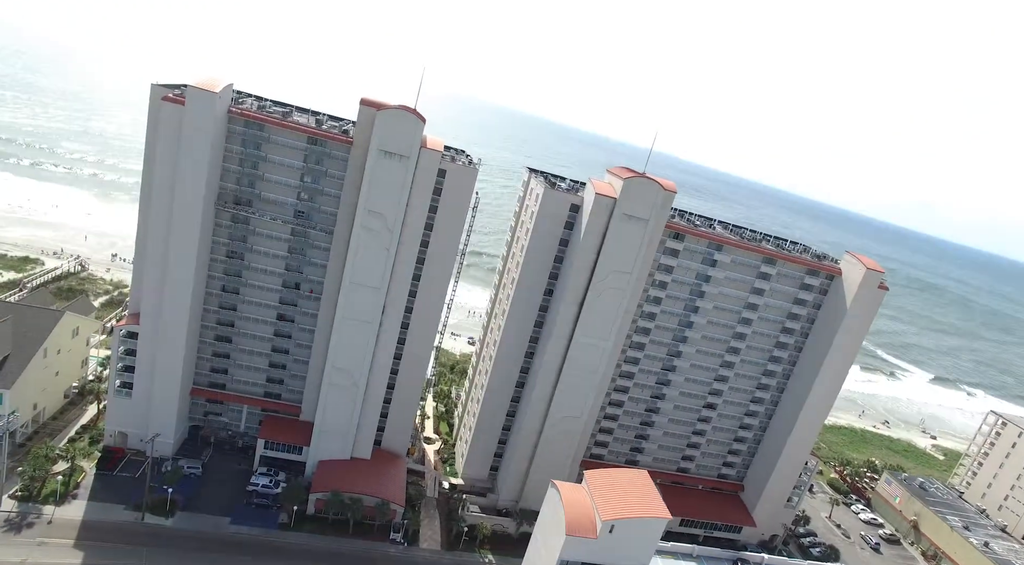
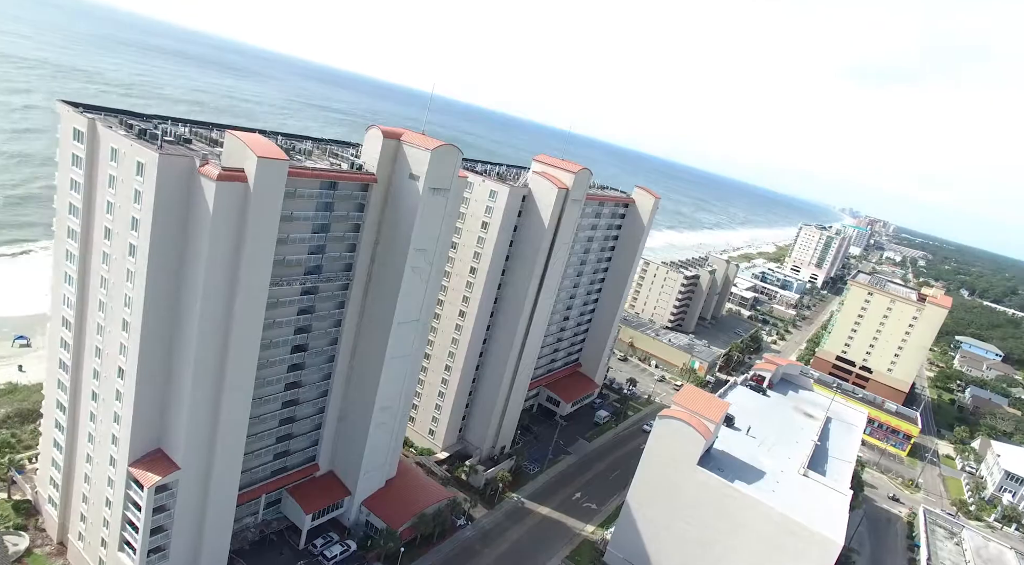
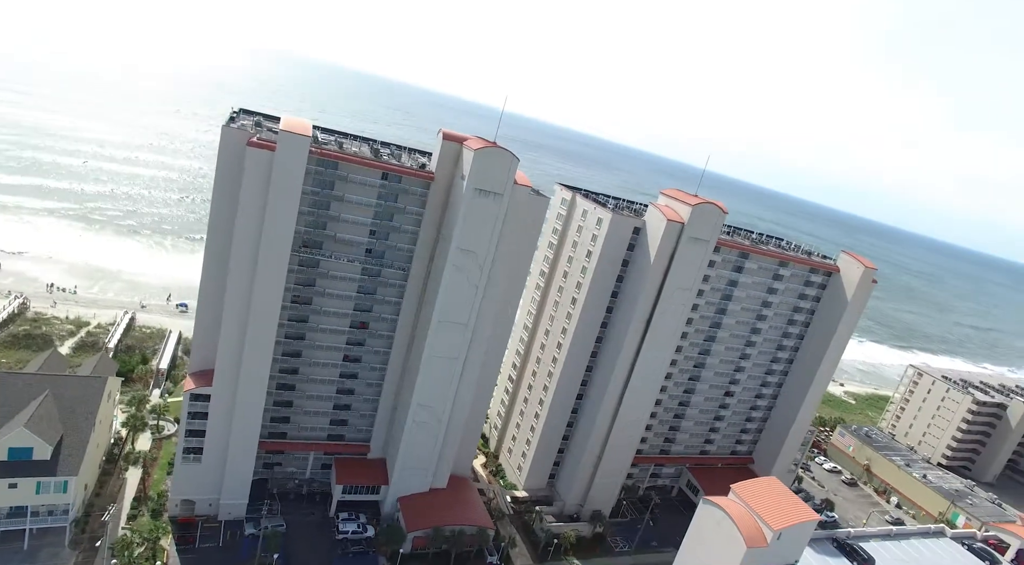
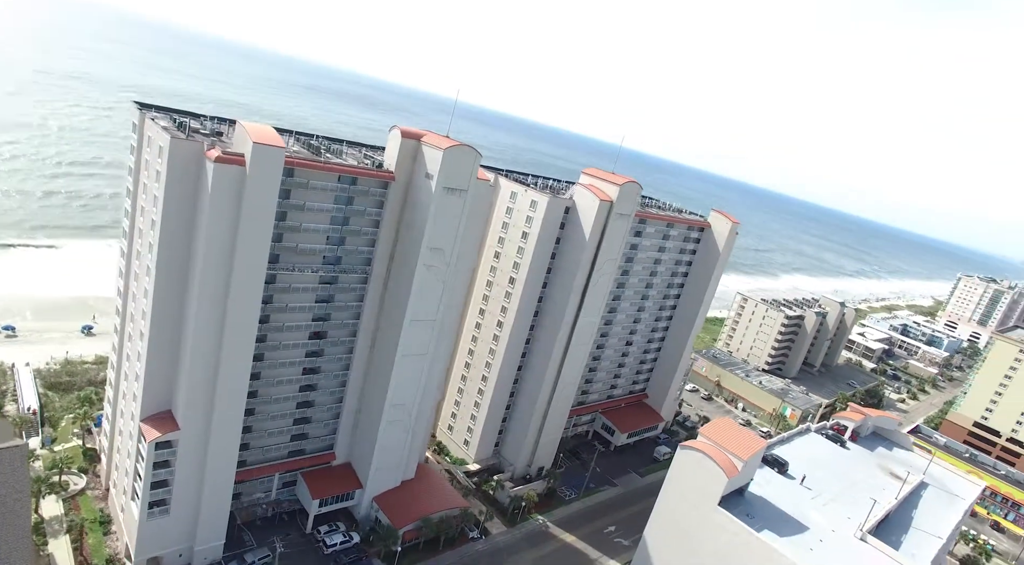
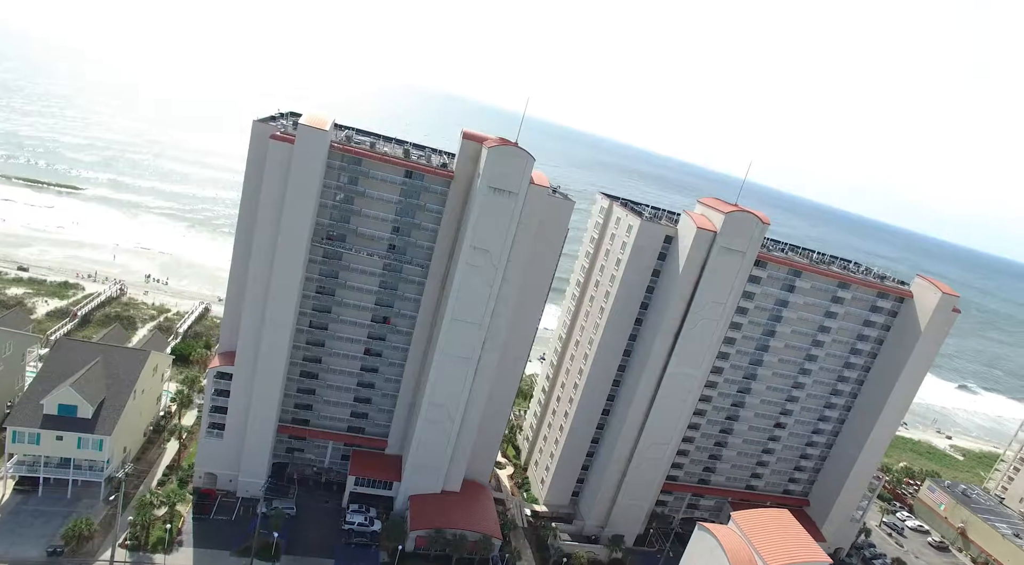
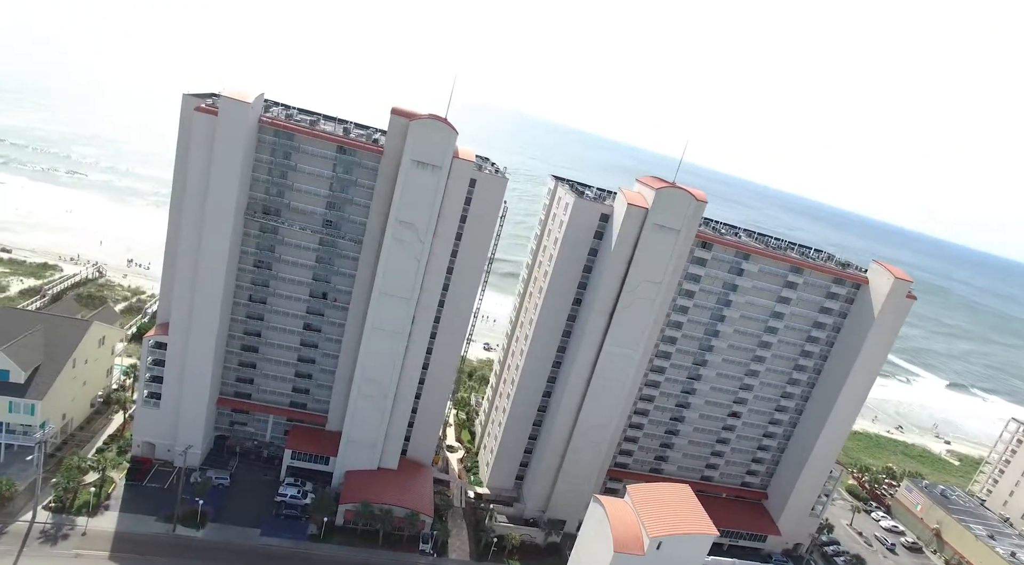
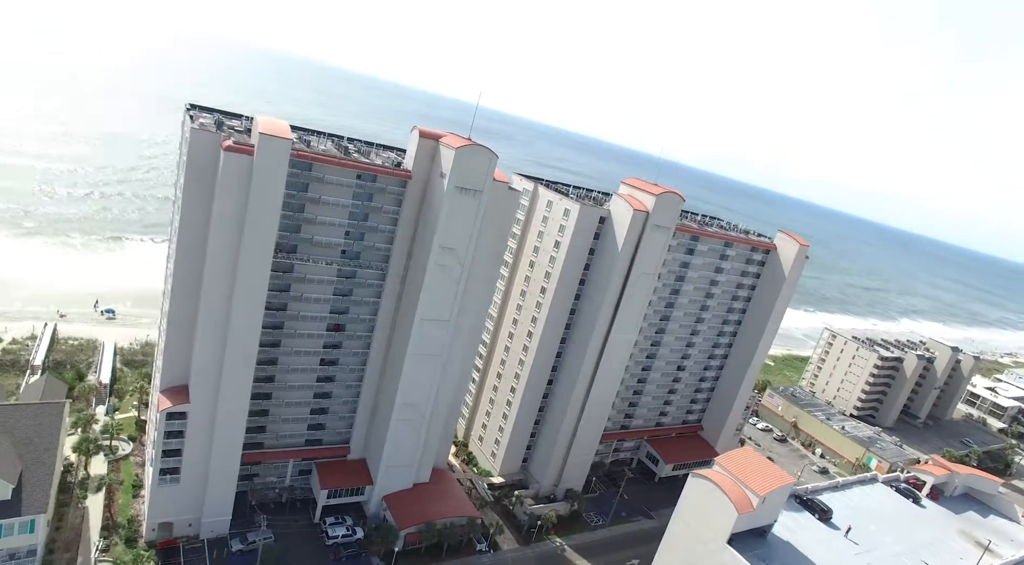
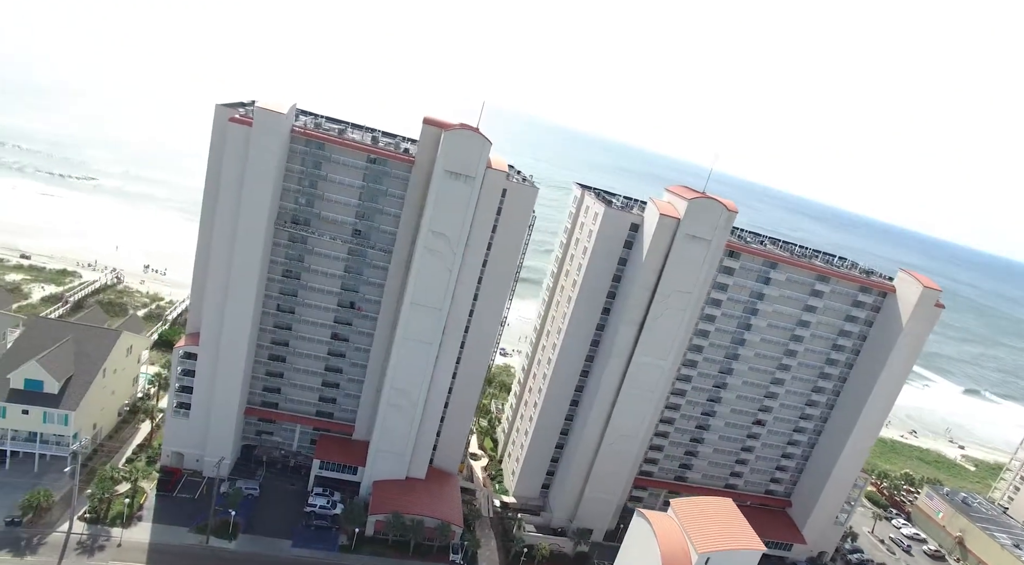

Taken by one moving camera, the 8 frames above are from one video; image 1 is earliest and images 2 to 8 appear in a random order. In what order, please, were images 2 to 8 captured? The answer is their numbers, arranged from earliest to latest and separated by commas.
6, 8, 5, 3, 7, 4, 2
